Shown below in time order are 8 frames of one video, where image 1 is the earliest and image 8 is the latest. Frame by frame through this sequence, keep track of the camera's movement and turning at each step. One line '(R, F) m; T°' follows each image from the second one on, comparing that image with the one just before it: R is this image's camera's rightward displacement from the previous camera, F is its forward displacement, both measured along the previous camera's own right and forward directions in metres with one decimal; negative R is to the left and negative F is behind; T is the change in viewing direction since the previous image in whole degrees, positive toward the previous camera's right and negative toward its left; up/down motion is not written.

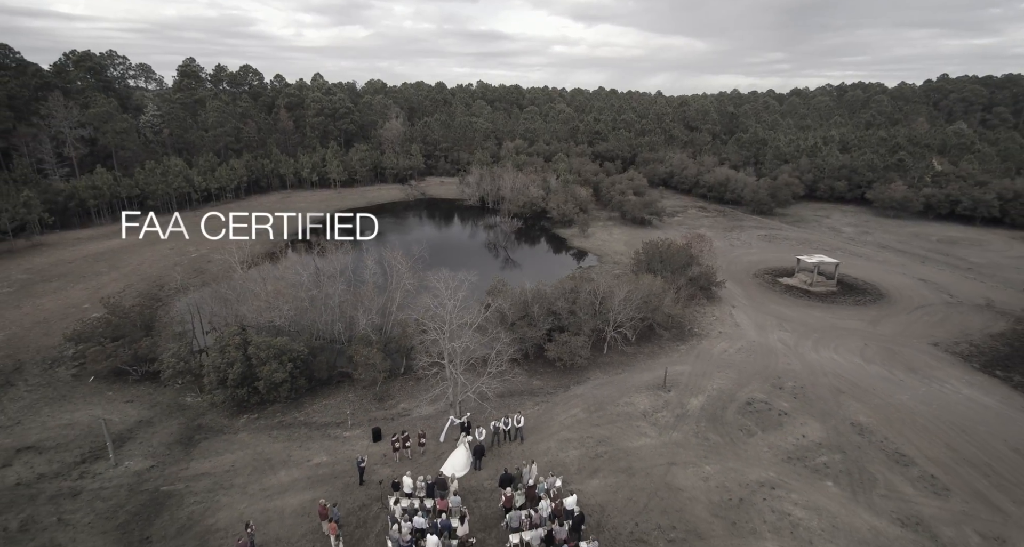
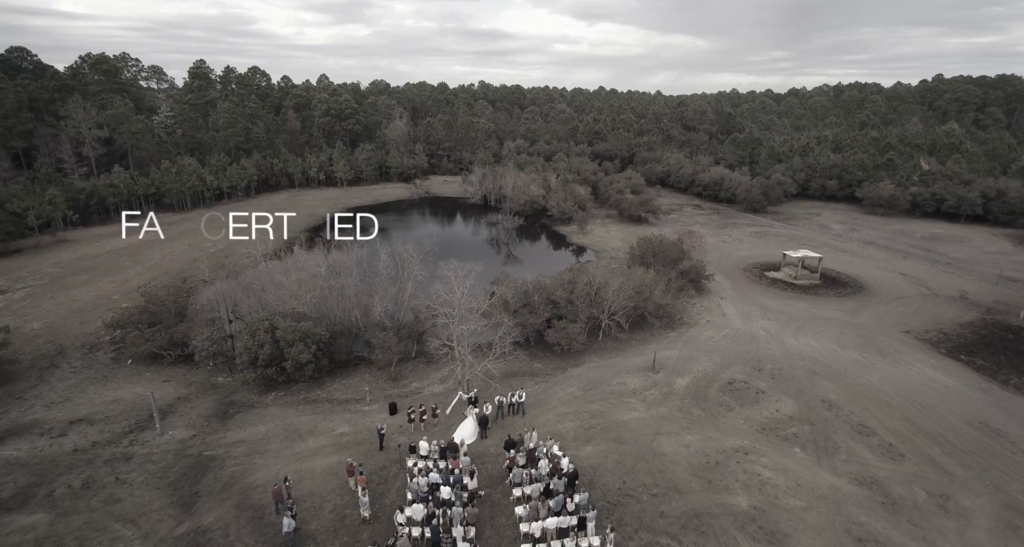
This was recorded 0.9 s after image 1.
(-0.1, -2.3) m; 0°
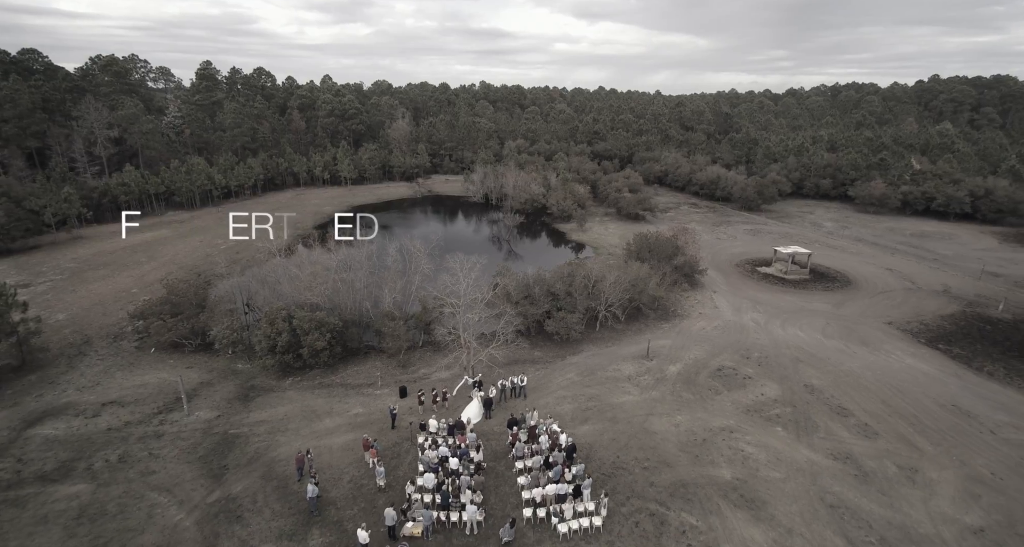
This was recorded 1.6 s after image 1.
(-0.1, -1.6) m; 0°
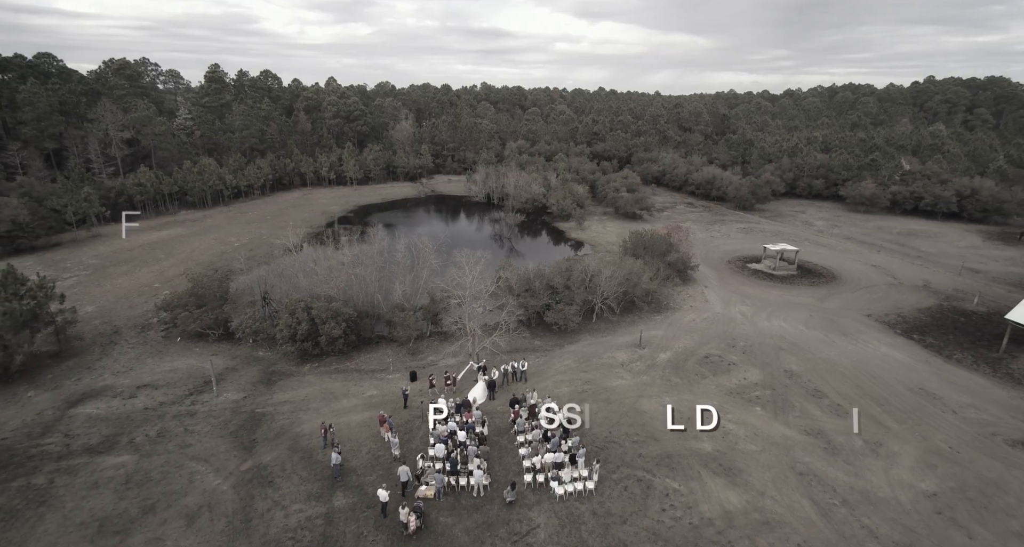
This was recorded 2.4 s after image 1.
(-0.1, -2.1) m; 0°
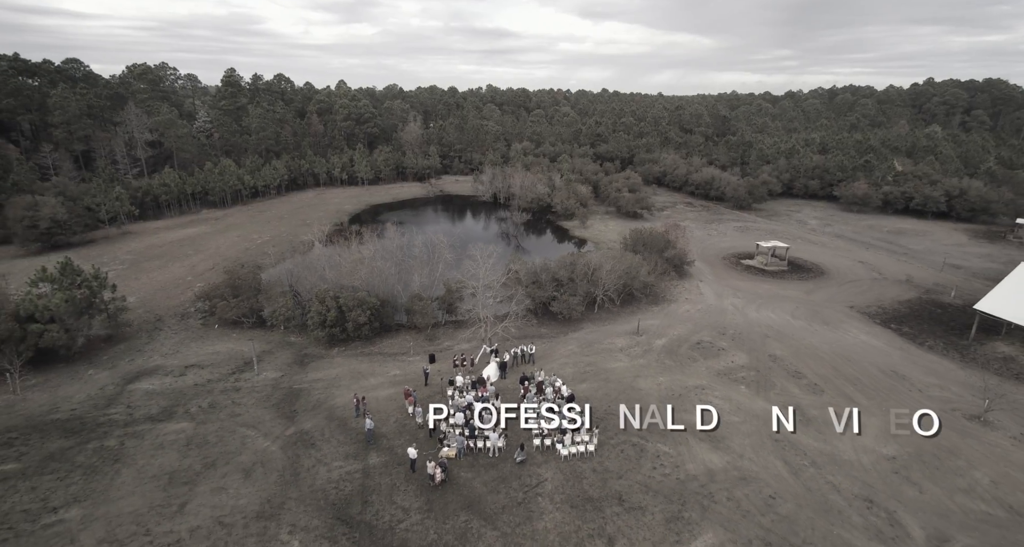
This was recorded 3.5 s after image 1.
(-0.3, -2.9) m; 0°
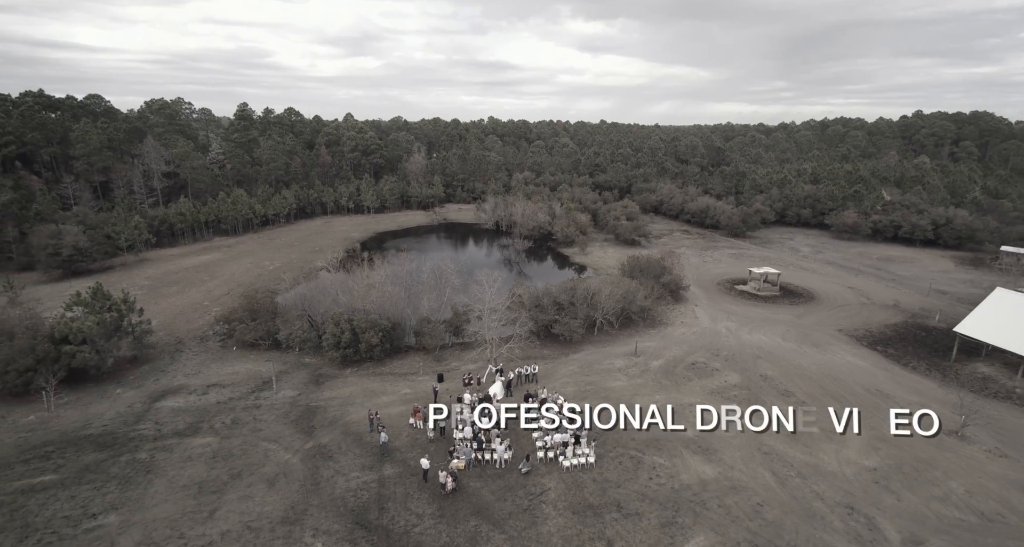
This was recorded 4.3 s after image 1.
(-0.2, -2.0) m; 0°
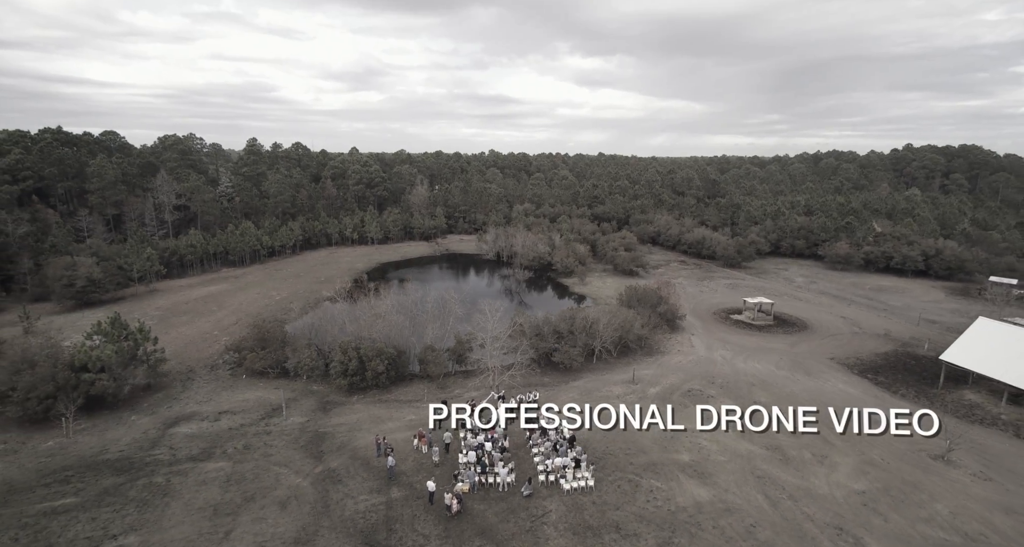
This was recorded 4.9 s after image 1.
(-0.1, -1.5) m; 0°
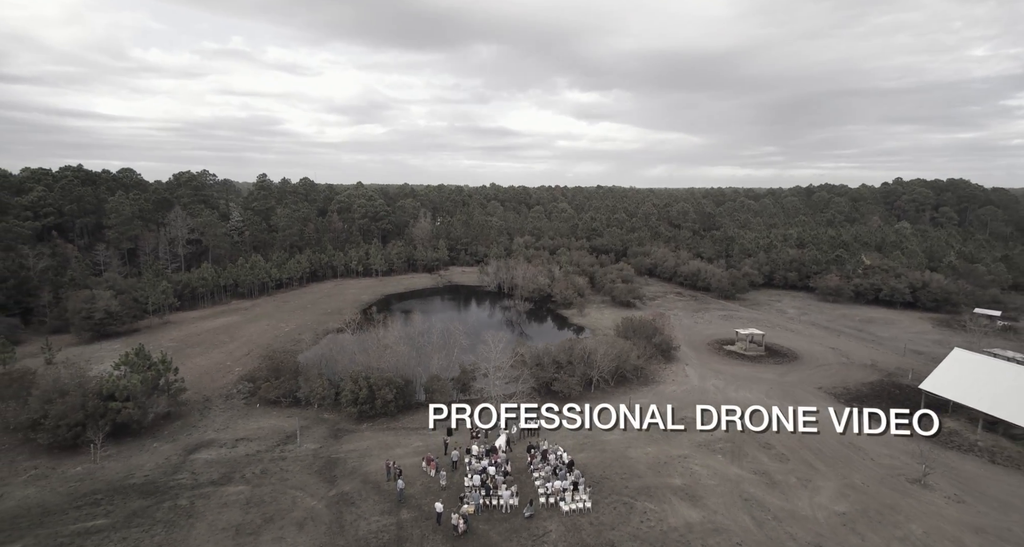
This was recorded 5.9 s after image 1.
(-0.1, -2.3) m; 0°
